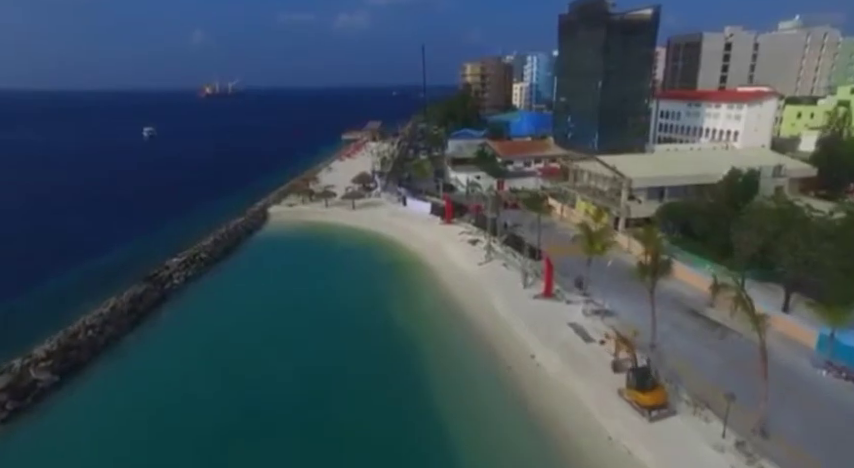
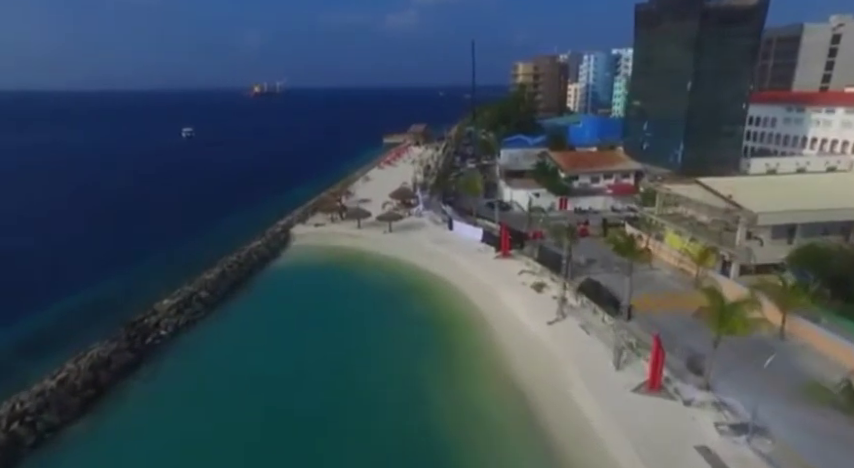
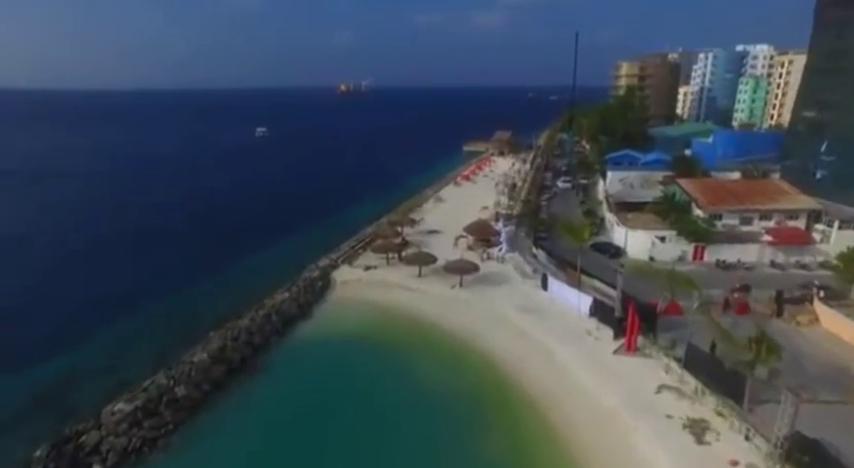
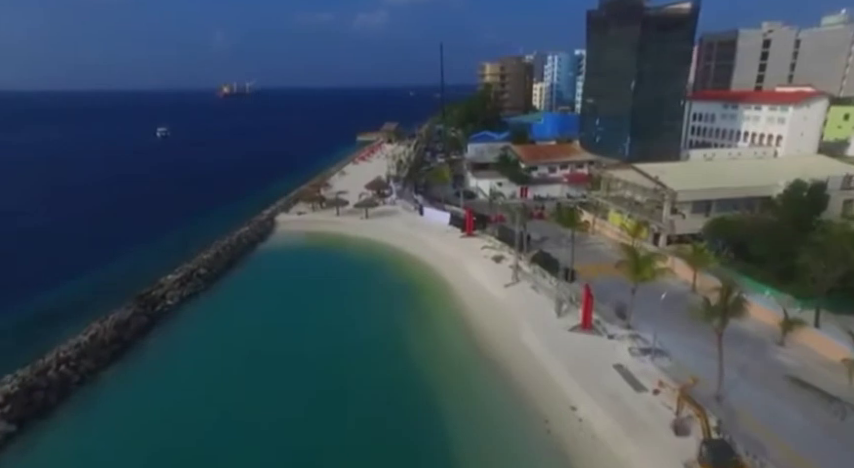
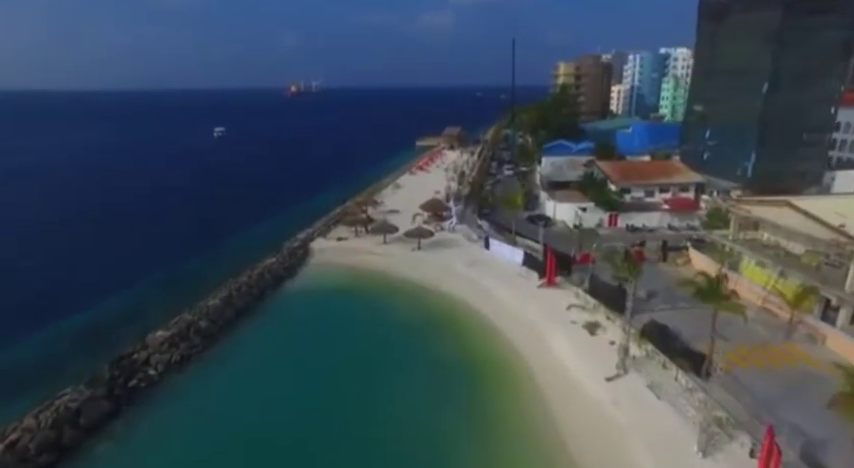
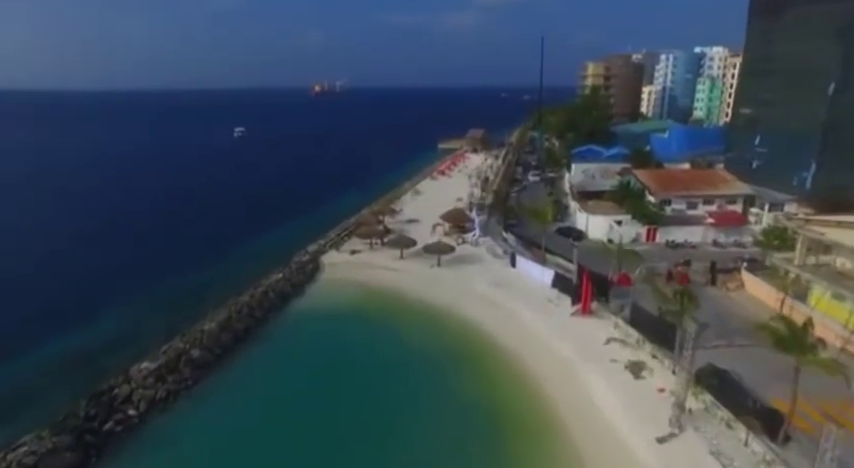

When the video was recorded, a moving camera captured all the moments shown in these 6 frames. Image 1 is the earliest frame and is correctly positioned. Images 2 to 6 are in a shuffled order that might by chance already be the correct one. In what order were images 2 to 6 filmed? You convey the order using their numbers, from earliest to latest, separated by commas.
4, 2, 5, 6, 3
